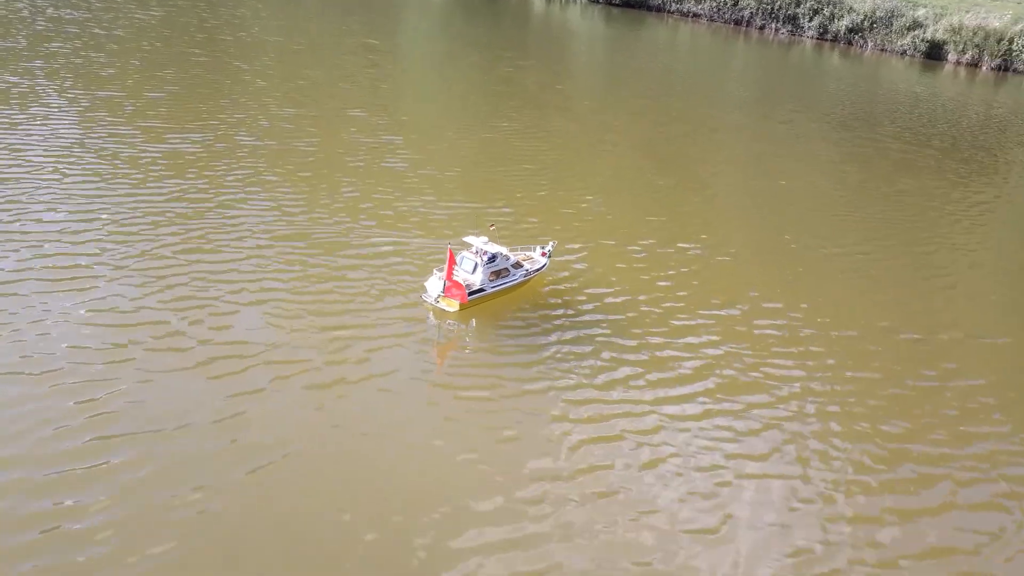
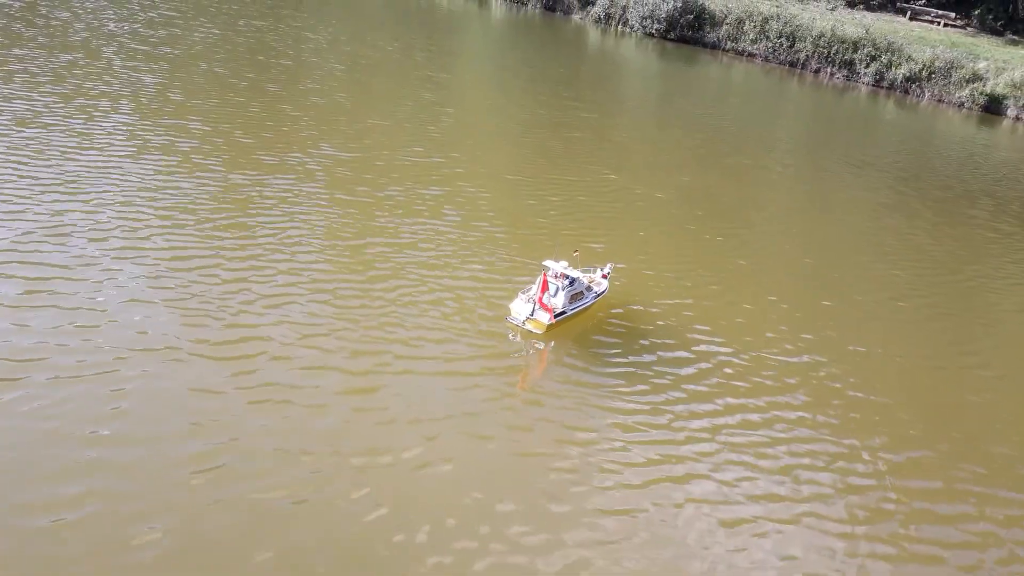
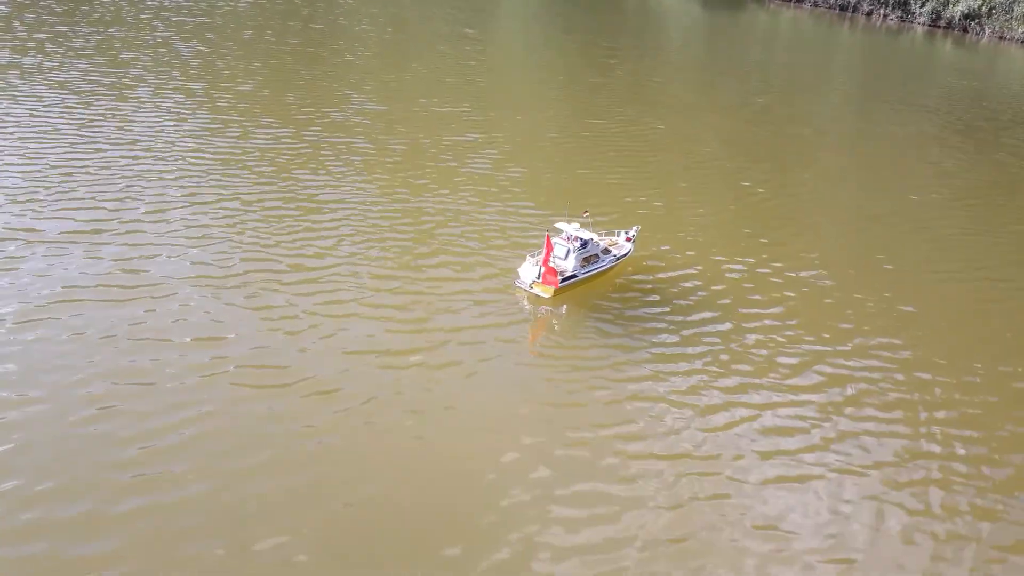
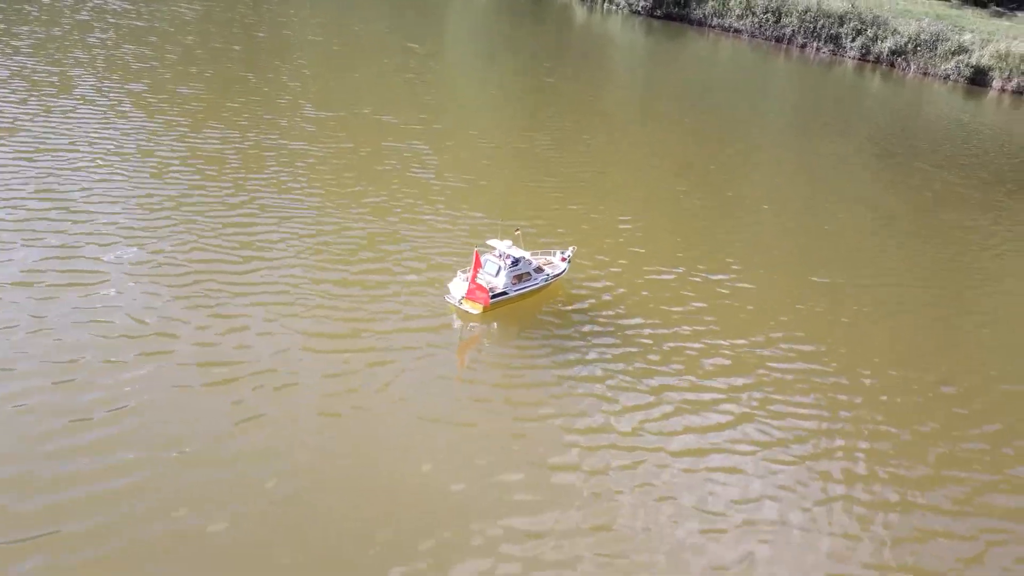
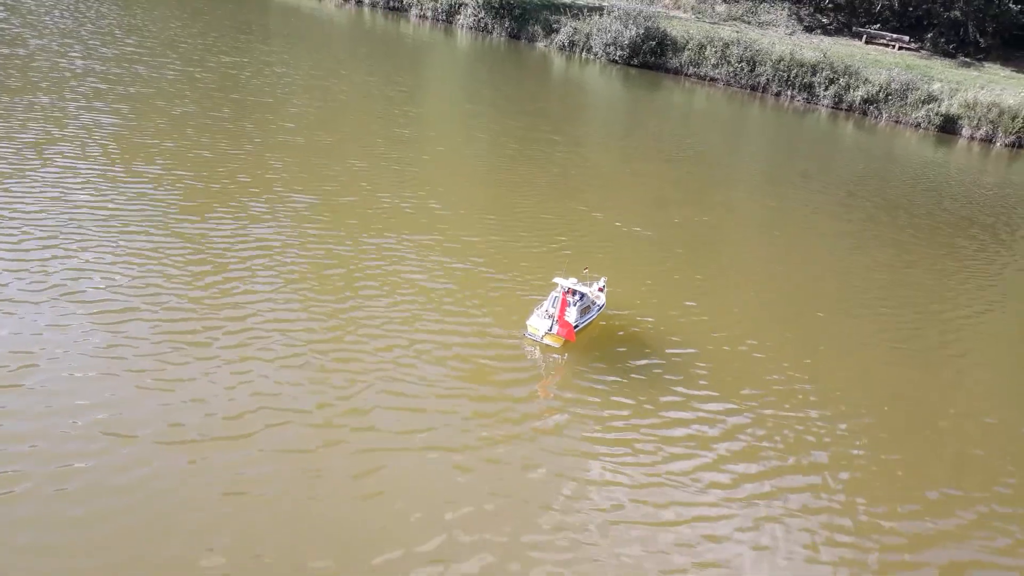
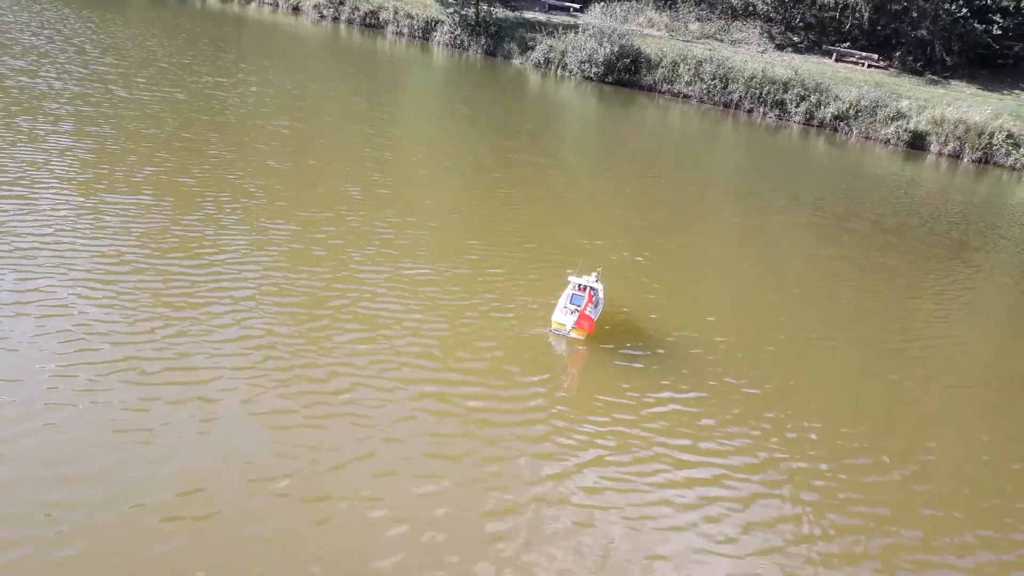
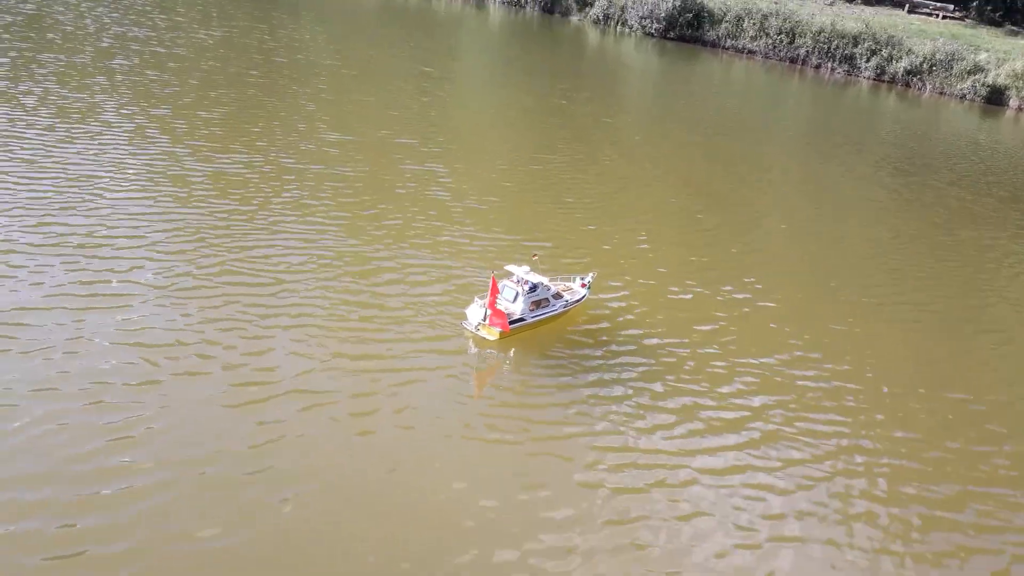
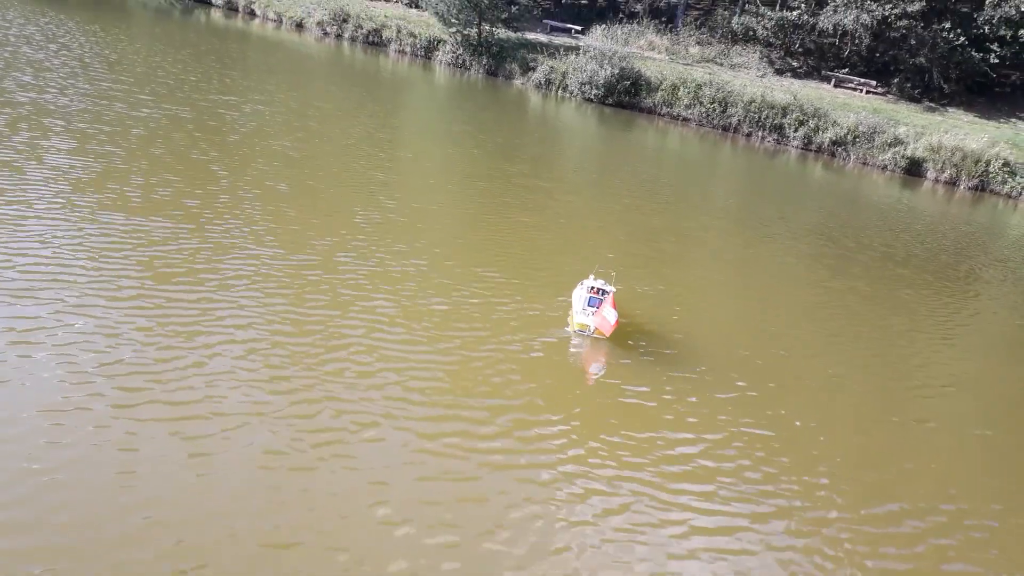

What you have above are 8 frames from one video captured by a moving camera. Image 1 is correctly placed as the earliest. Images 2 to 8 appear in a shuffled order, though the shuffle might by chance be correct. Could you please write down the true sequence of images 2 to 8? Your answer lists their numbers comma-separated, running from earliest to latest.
7, 4, 3, 2, 5, 6, 8
